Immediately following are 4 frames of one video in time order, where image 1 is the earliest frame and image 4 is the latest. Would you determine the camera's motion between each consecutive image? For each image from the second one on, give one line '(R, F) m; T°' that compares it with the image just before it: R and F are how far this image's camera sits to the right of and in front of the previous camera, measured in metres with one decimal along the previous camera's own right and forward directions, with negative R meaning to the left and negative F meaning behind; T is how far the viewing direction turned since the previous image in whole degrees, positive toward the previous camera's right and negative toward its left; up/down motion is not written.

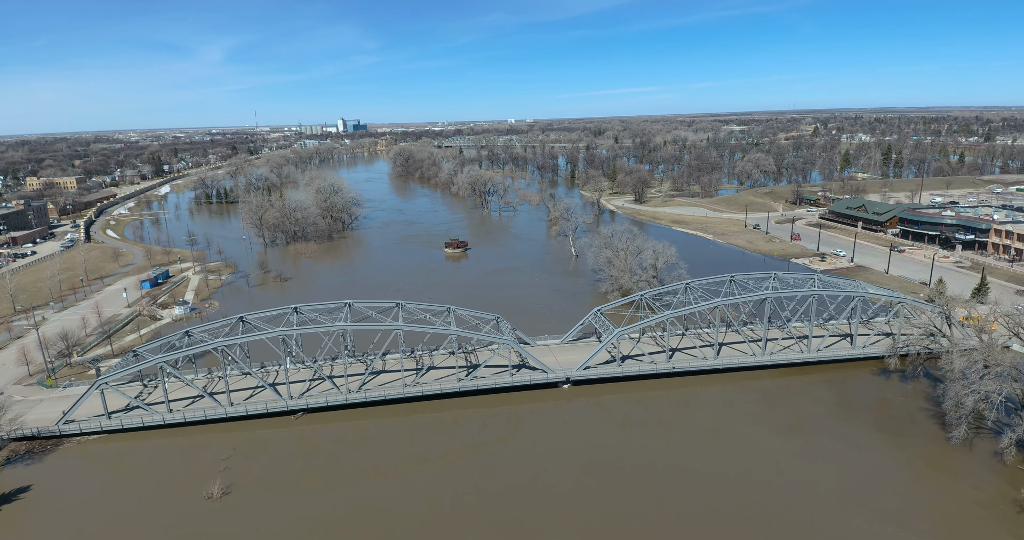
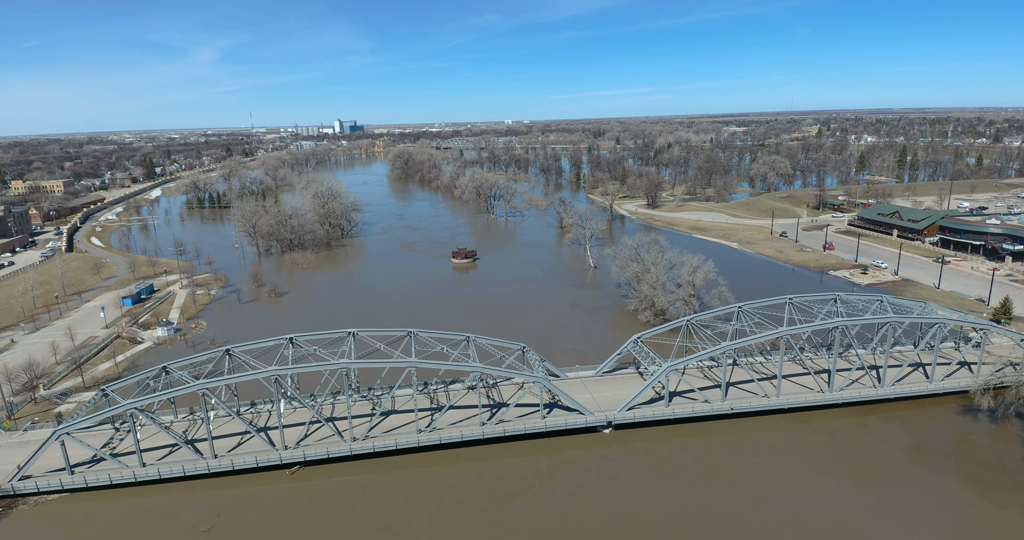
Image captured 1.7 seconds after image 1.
(-1.0, +2.4) m; 0°
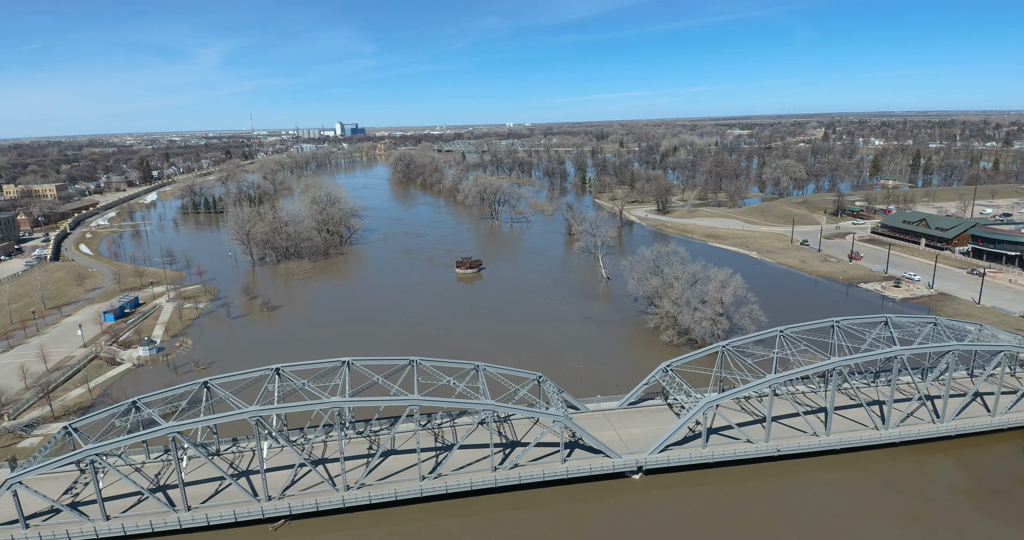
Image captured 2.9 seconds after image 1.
(-0.4, +1.8) m; 0°
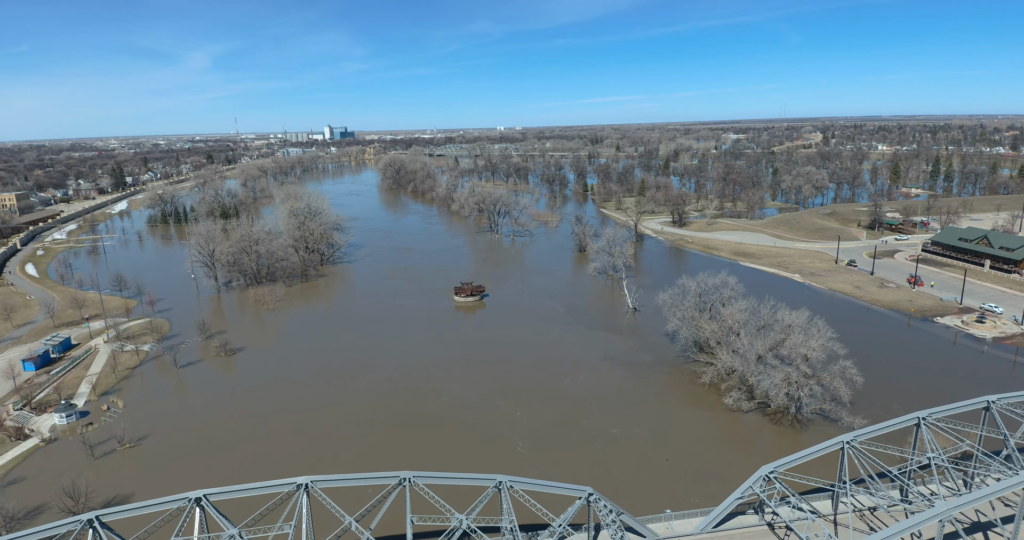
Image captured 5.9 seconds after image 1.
(-0.9, +4.5) m; +1°
